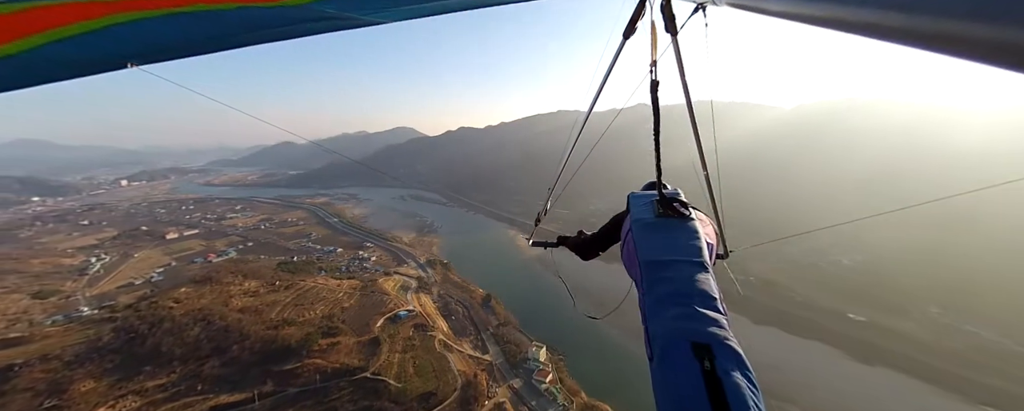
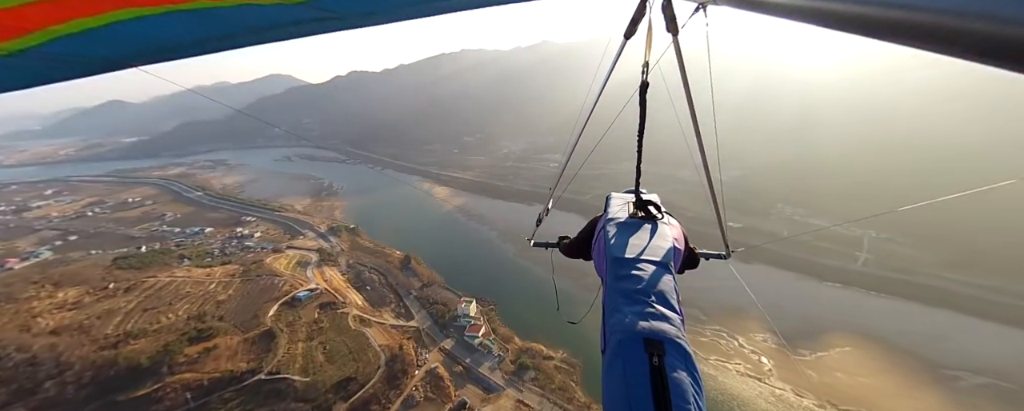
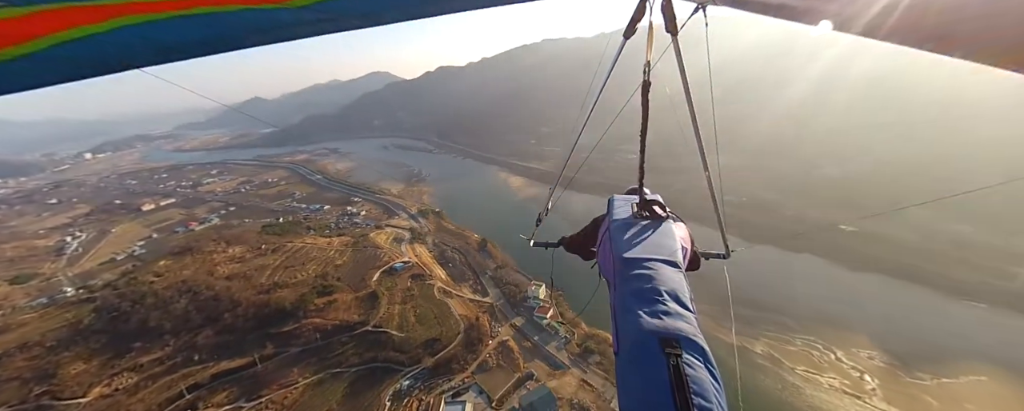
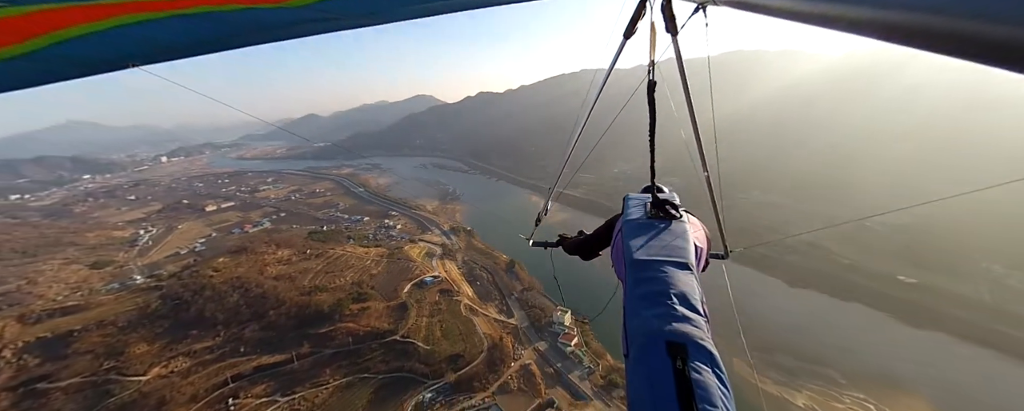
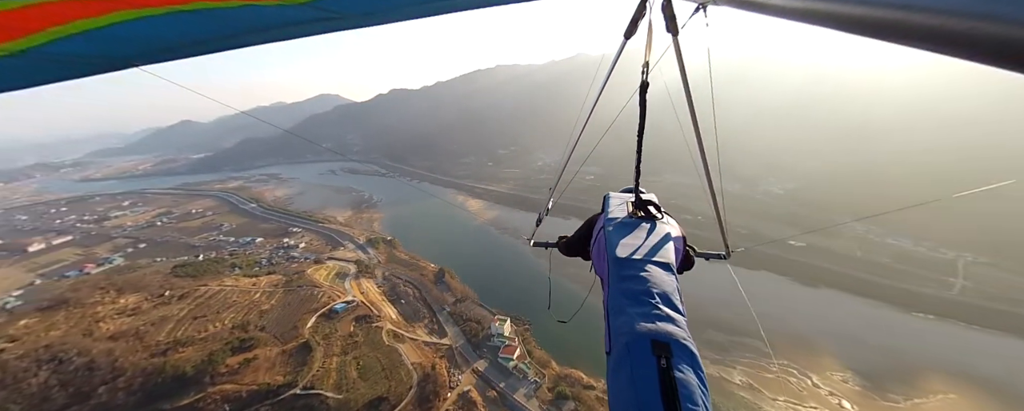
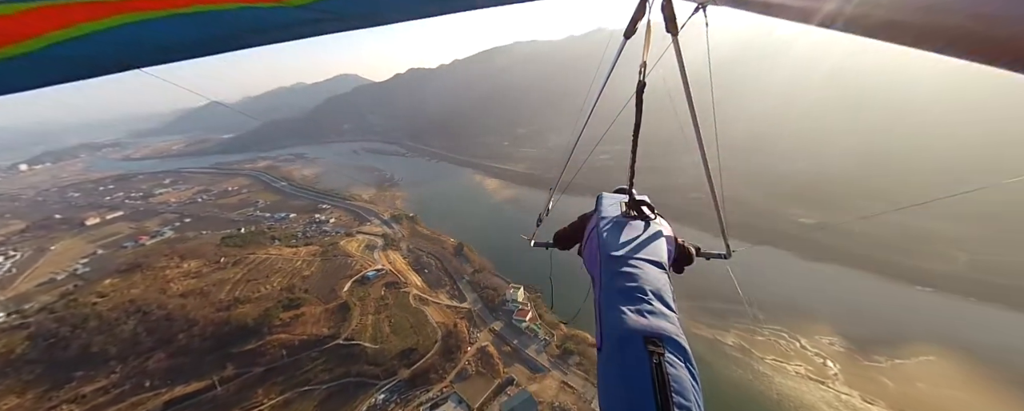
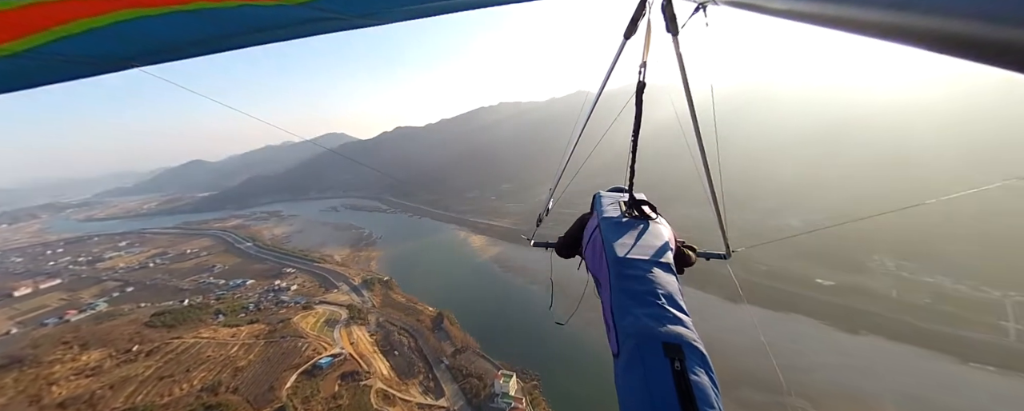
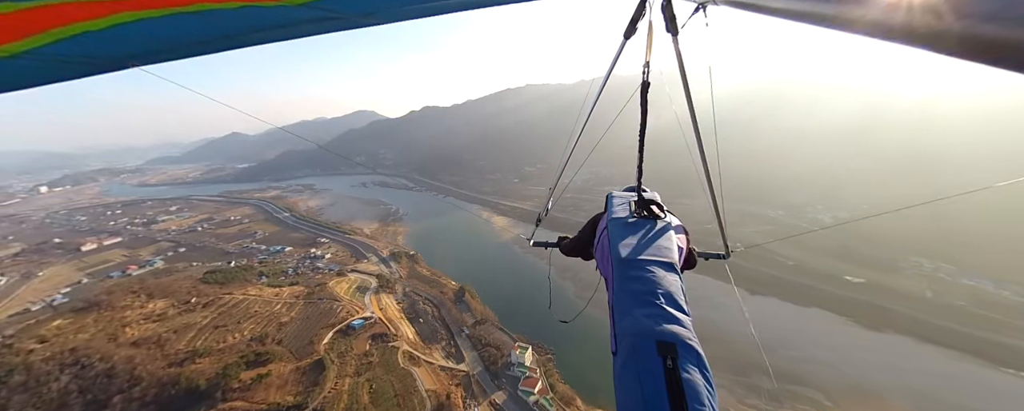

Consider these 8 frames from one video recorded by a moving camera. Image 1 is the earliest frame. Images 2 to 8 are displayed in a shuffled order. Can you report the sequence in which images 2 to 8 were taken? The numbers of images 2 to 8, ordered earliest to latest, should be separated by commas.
4, 3, 6, 2, 5, 8, 7
